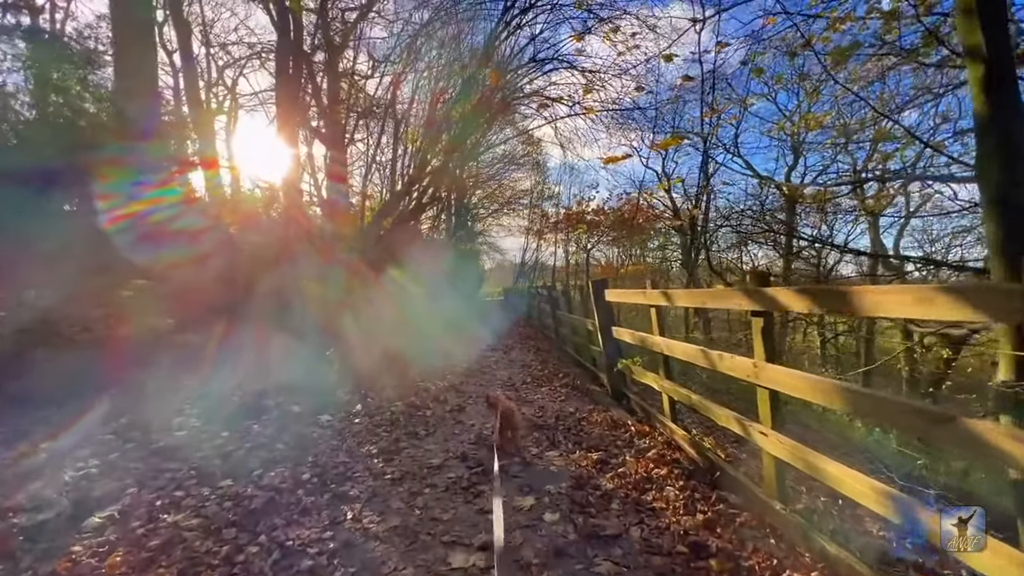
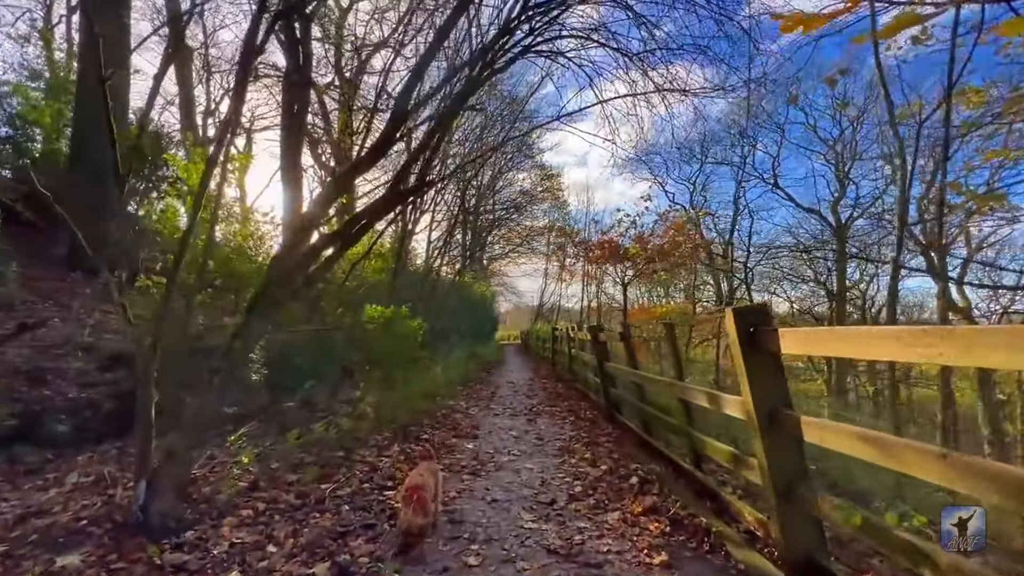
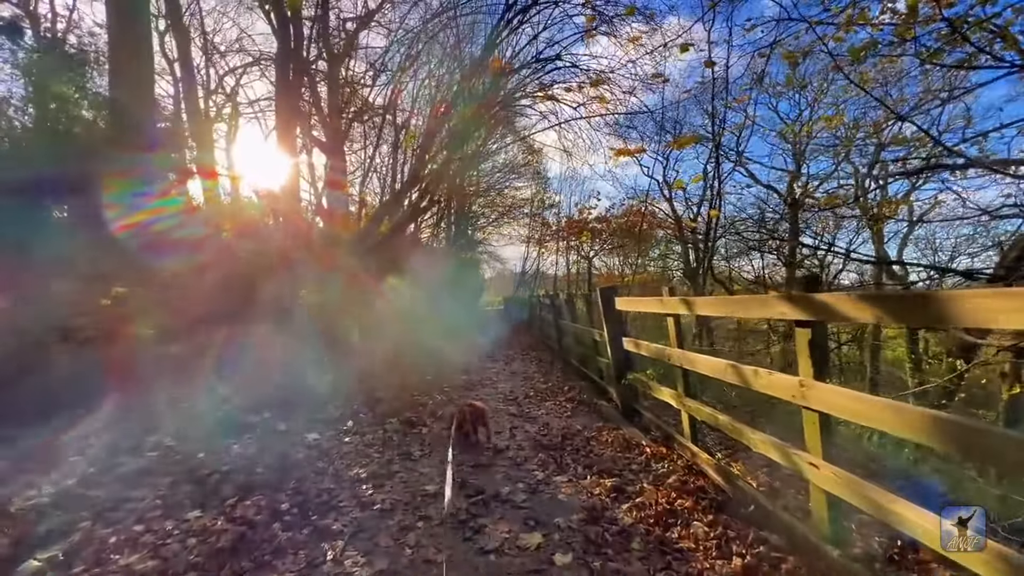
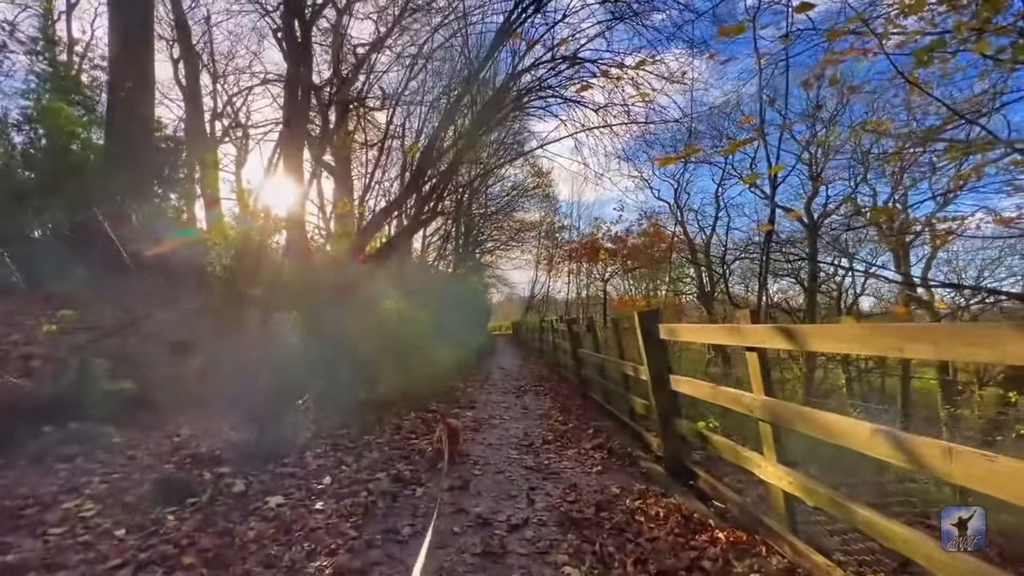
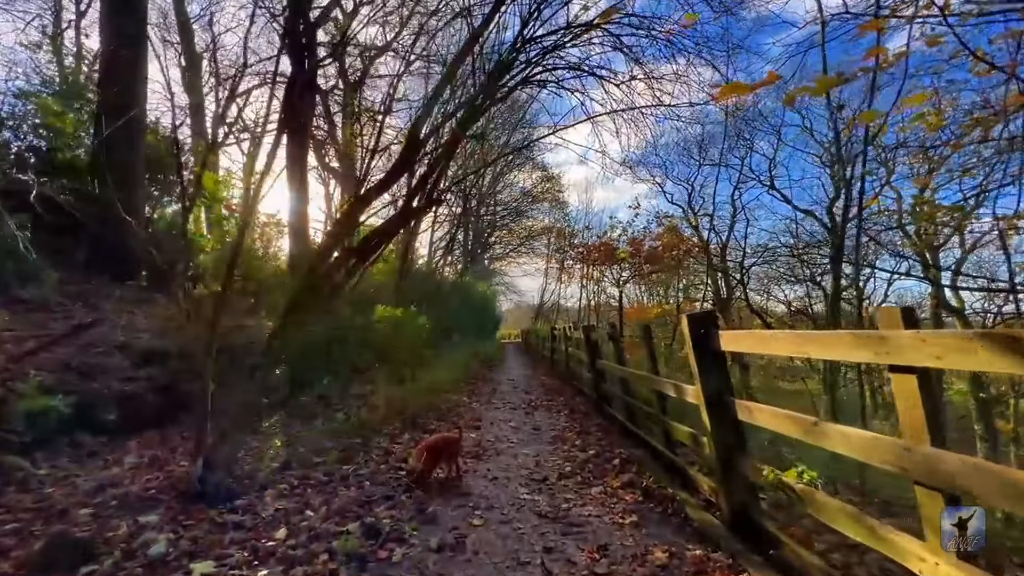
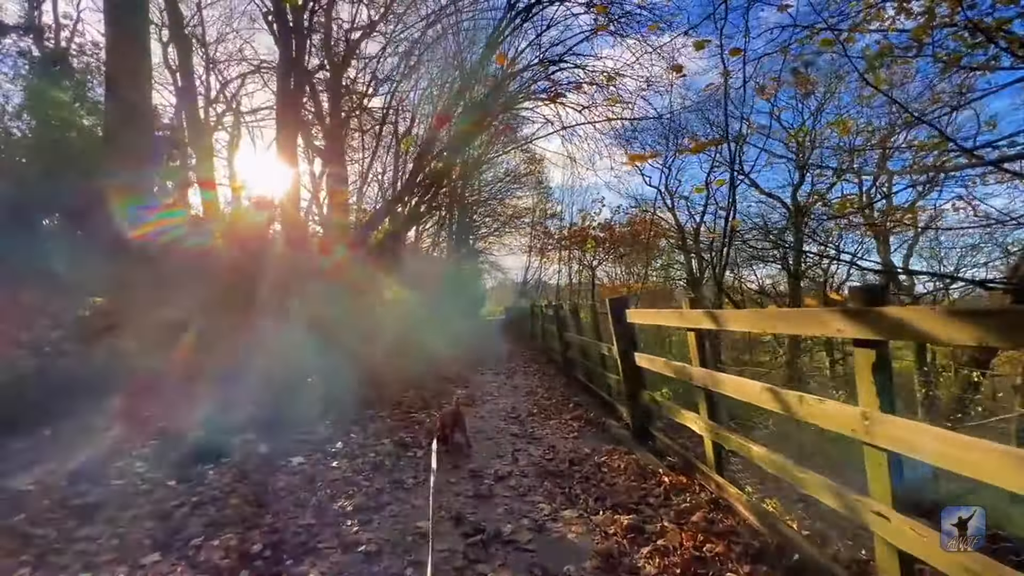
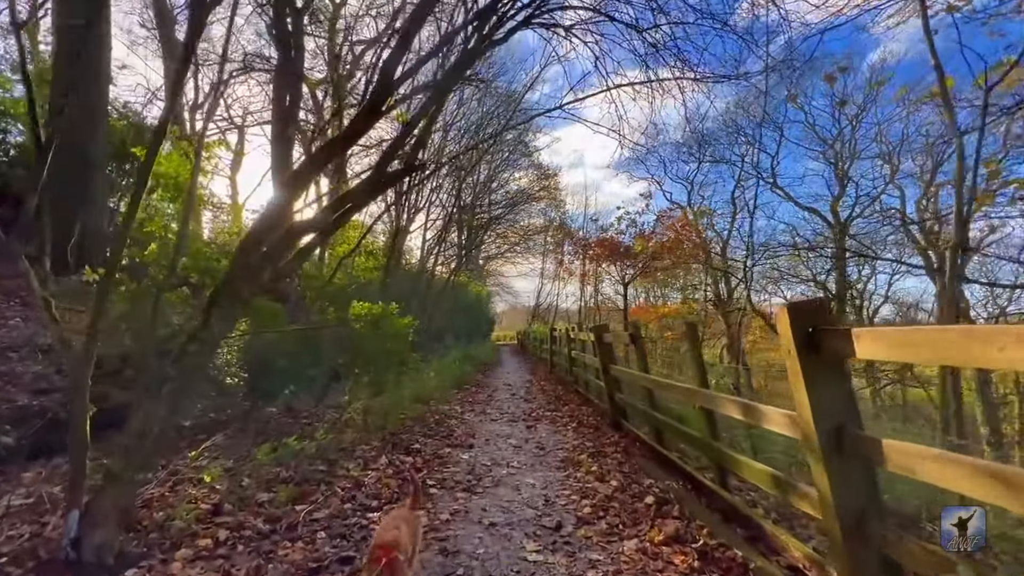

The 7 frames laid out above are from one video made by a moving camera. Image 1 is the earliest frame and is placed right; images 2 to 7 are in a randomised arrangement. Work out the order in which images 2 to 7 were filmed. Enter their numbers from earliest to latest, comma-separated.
3, 6, 4, 5, 2, 7
